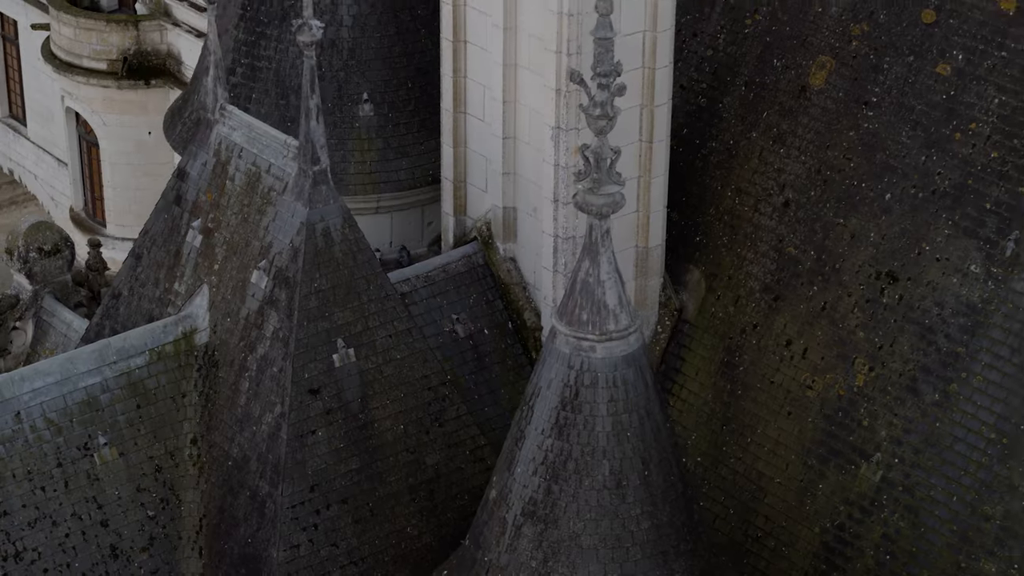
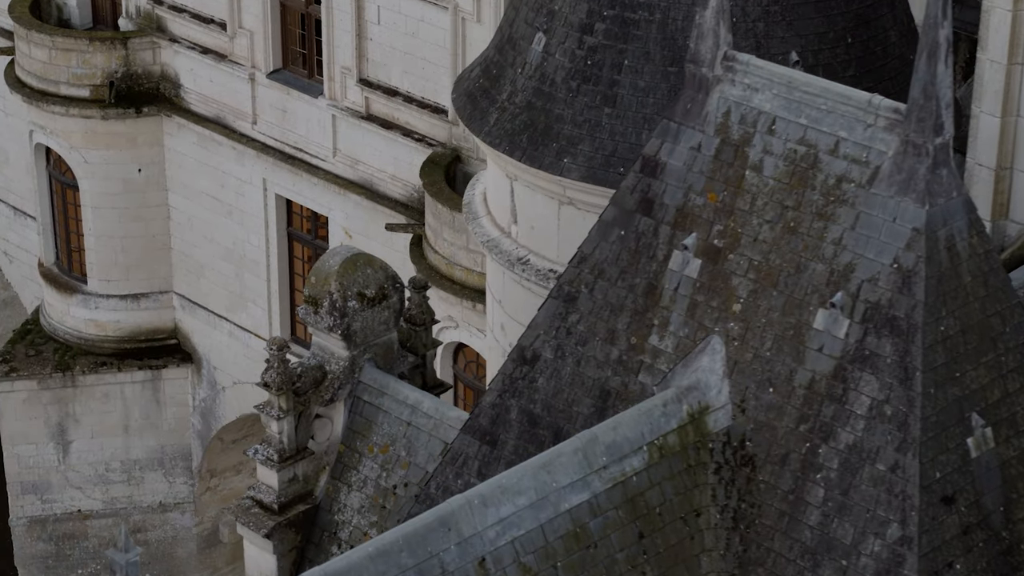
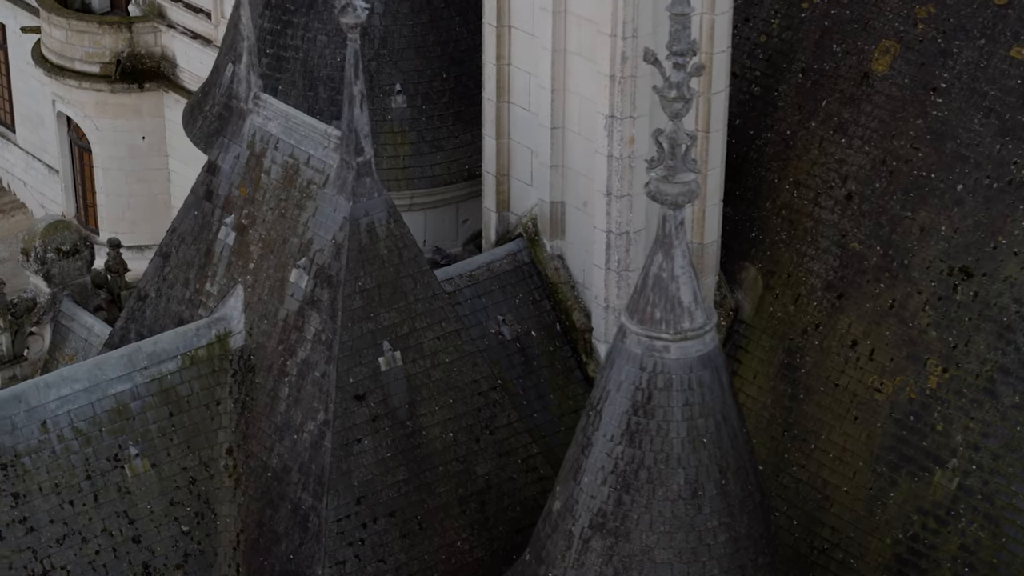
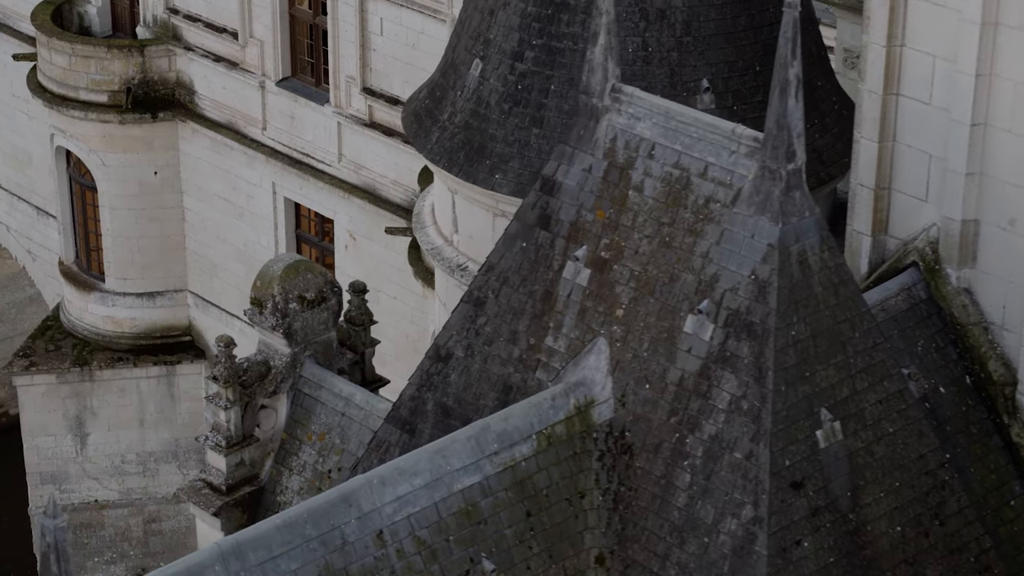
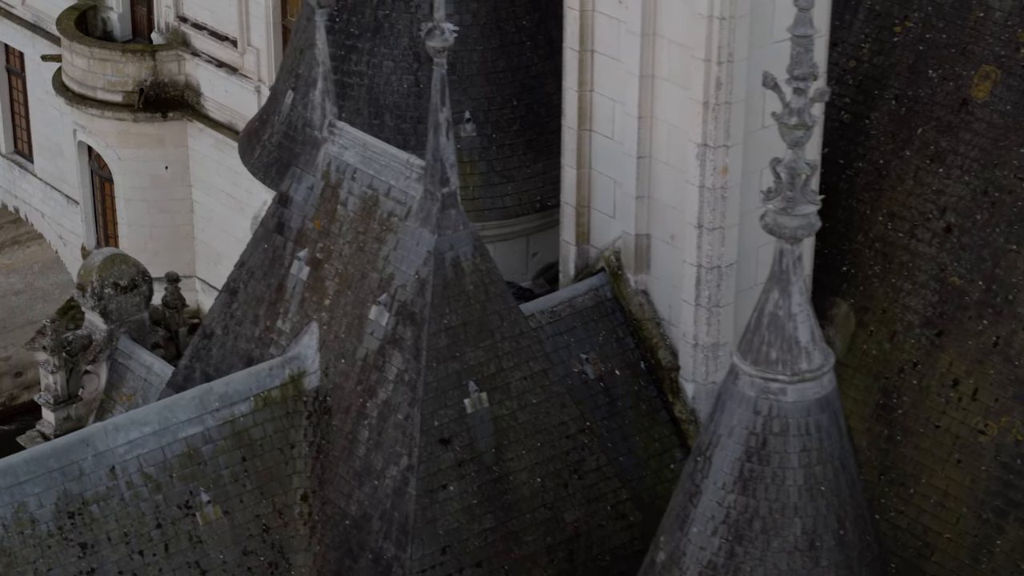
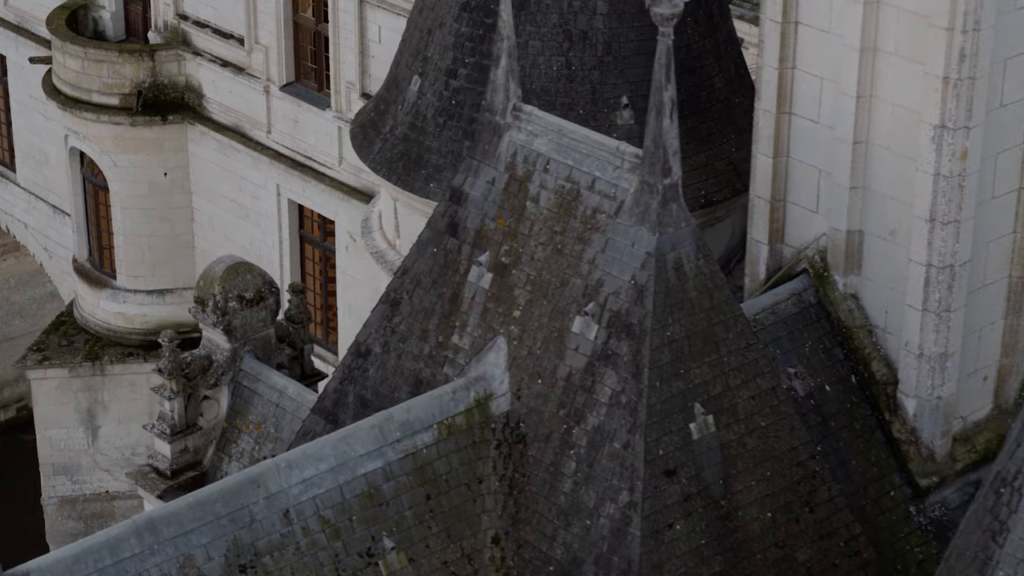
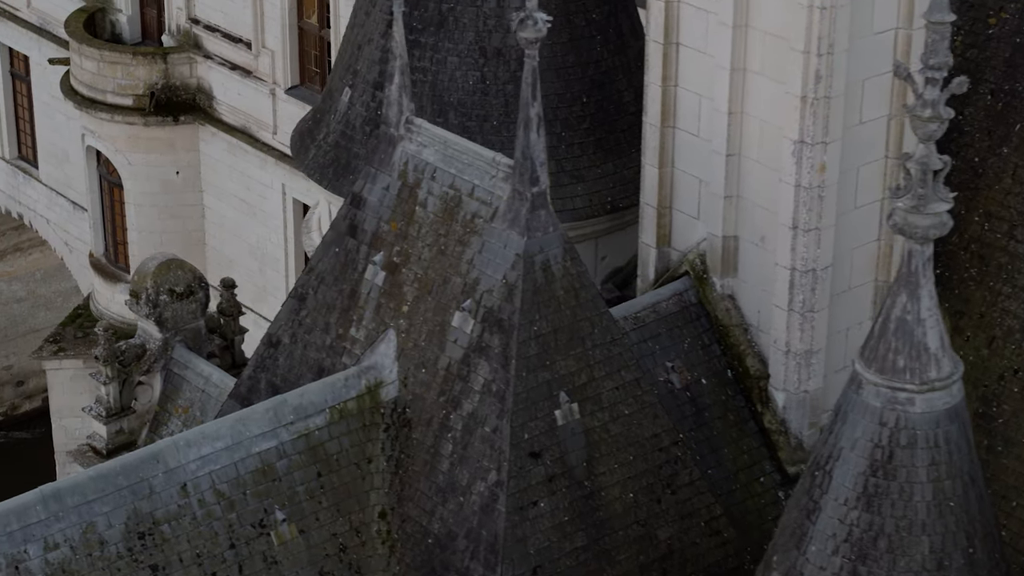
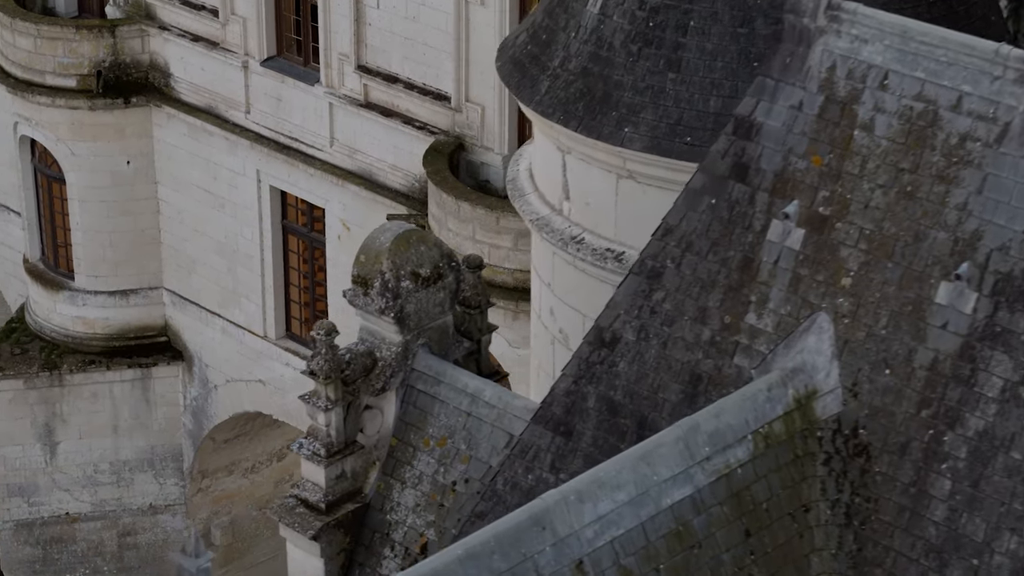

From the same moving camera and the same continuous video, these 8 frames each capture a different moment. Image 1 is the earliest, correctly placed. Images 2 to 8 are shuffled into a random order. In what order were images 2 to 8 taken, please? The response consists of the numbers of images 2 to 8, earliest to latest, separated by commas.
3, 5, 7, 6, 4, 2, 8
